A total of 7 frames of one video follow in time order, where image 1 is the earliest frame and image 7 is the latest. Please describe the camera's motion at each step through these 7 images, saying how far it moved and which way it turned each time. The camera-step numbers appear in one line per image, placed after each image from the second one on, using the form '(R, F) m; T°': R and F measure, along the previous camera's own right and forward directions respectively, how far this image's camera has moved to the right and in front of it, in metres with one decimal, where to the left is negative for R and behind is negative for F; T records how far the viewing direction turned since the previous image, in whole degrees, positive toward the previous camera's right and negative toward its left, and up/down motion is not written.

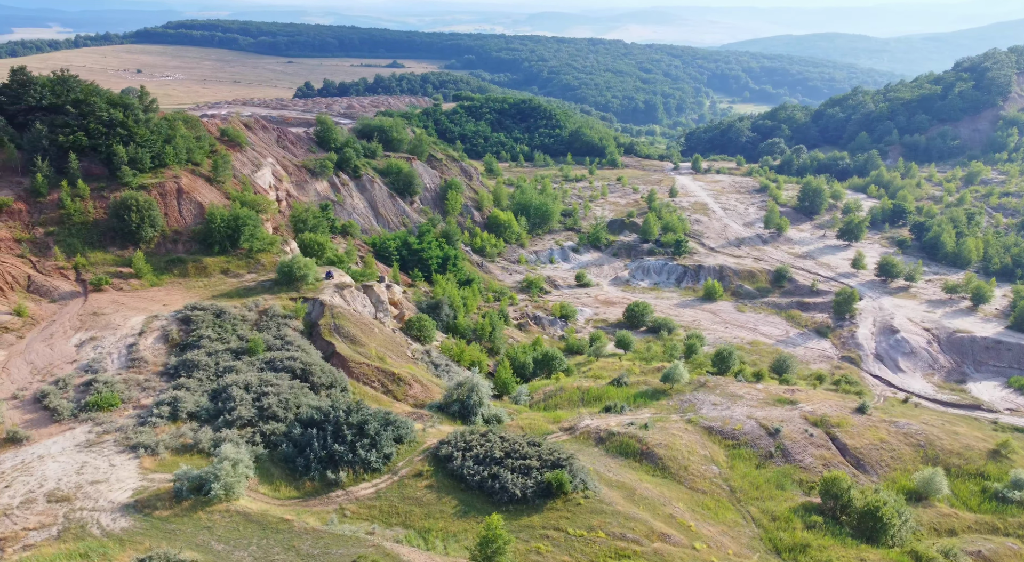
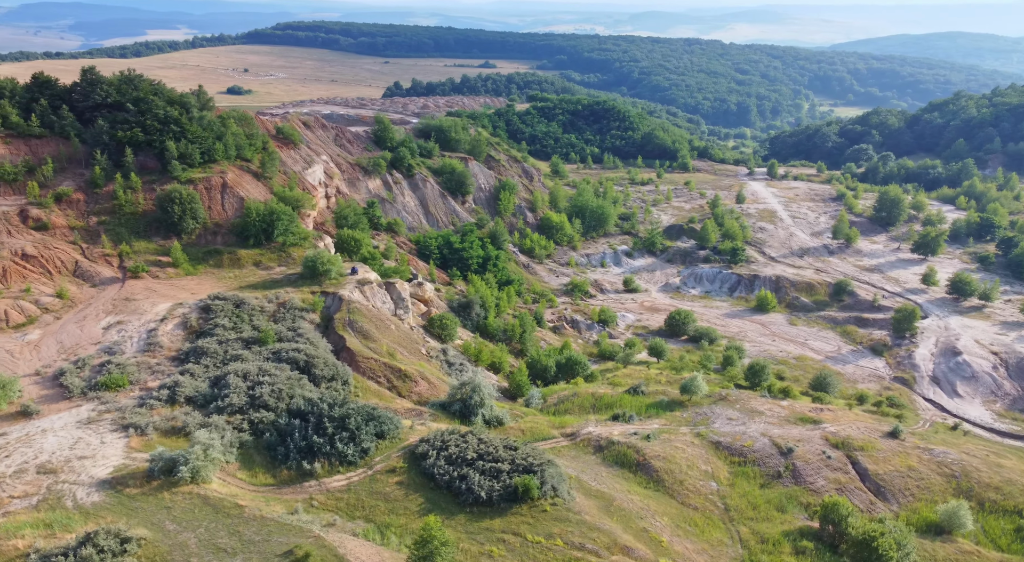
(+2.5, +0.3) m; -6°
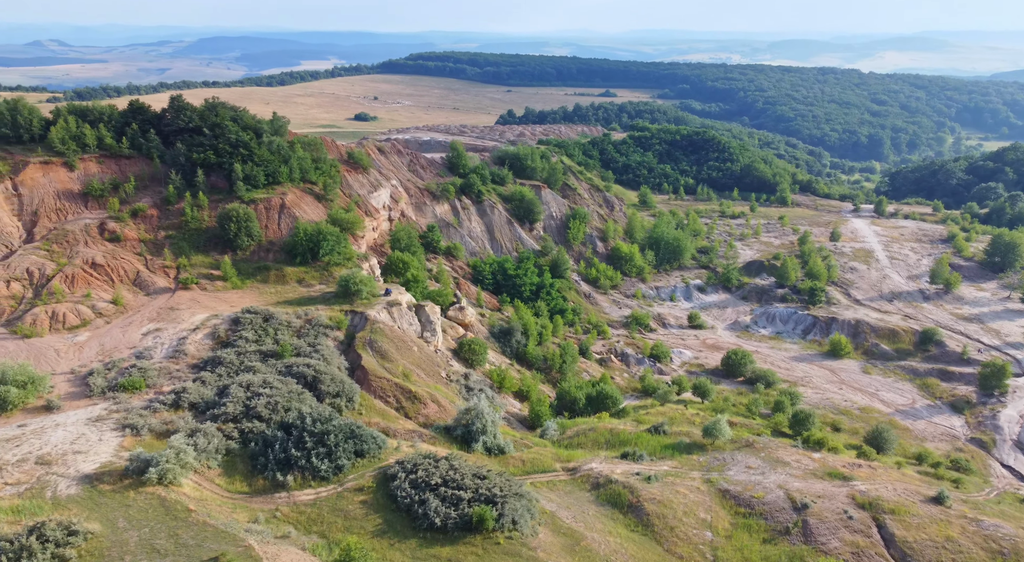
(+3.3, +0.4) m; -8°
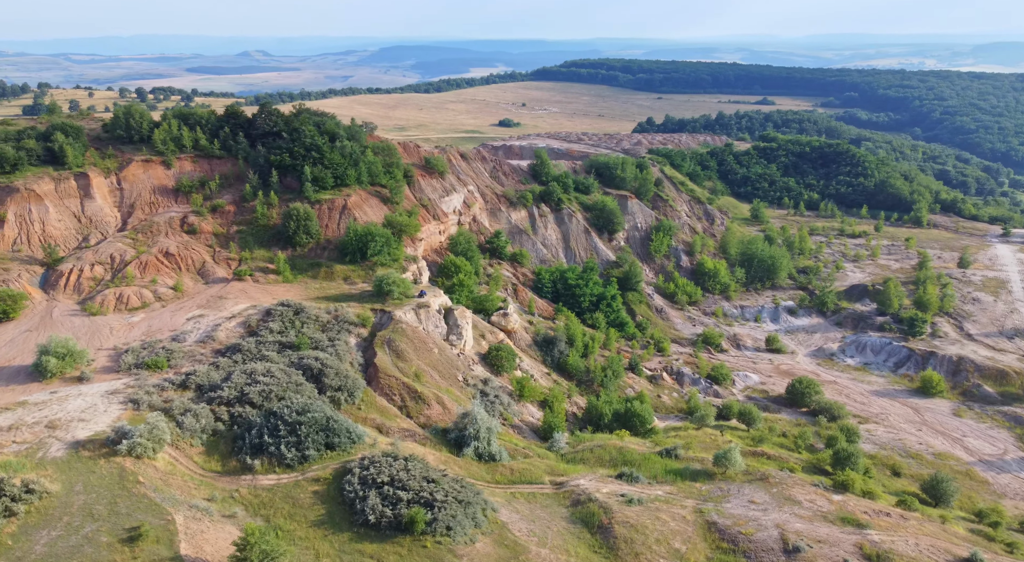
(+4.3, +0.4) m; -10°
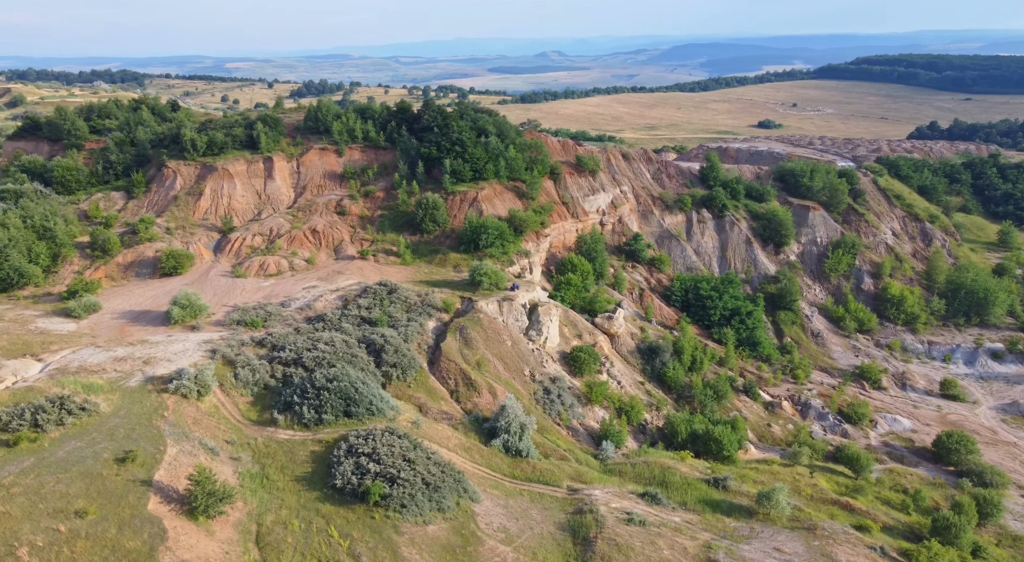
(+6.3, +0.8) m; -18°
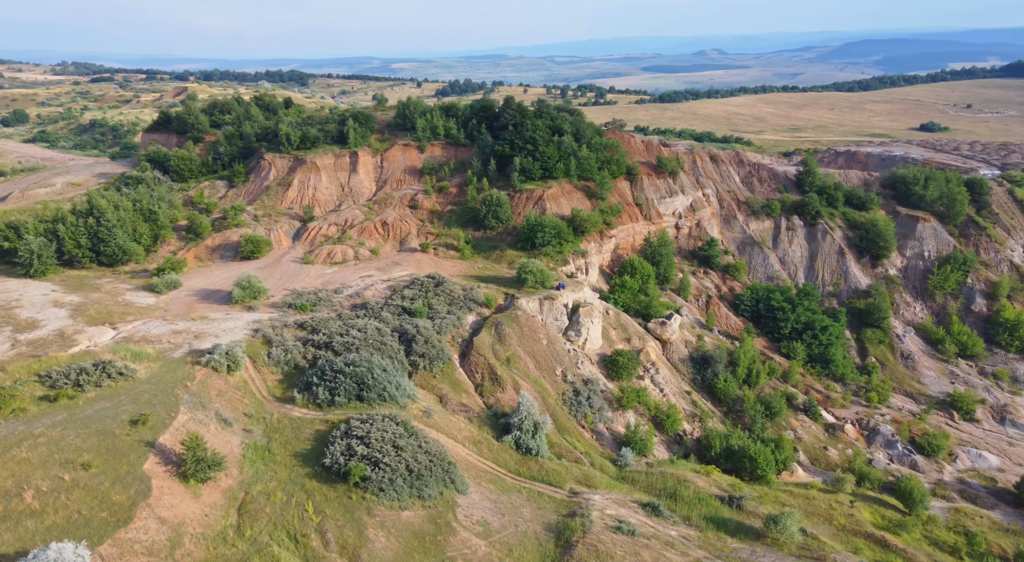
(+3.6, 0.0) m; -10°
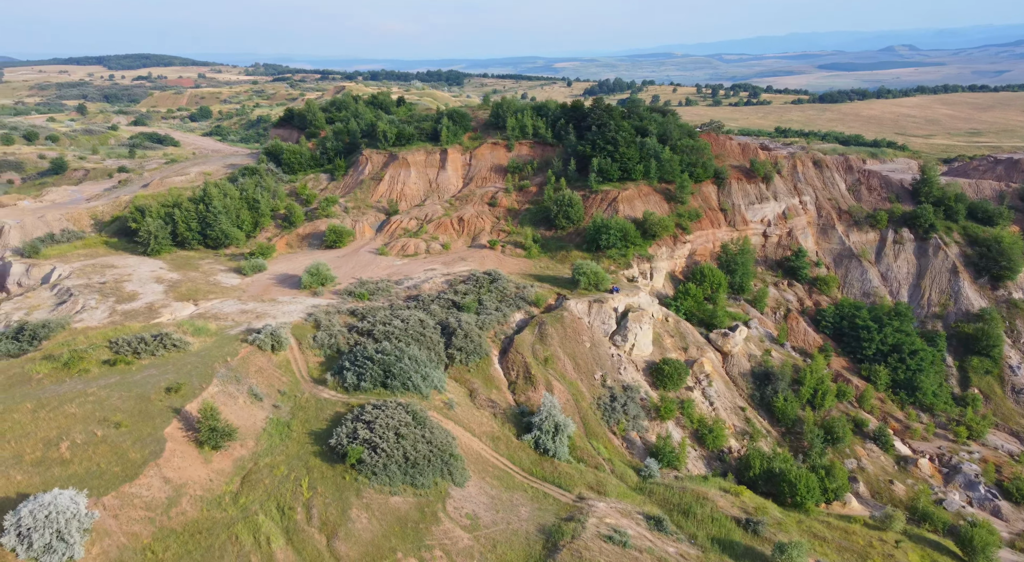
(+3.7, 0.0) m; -11°
